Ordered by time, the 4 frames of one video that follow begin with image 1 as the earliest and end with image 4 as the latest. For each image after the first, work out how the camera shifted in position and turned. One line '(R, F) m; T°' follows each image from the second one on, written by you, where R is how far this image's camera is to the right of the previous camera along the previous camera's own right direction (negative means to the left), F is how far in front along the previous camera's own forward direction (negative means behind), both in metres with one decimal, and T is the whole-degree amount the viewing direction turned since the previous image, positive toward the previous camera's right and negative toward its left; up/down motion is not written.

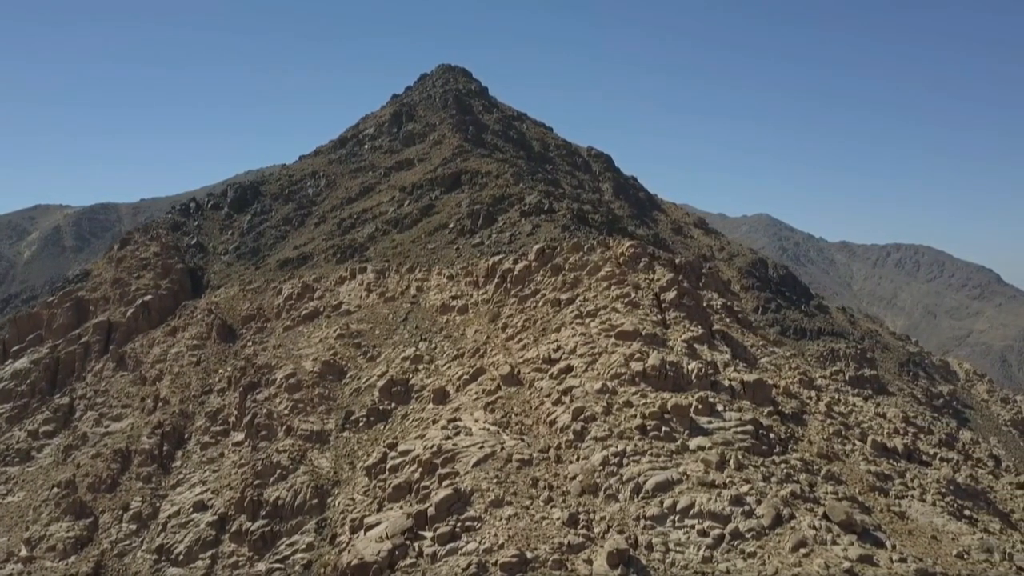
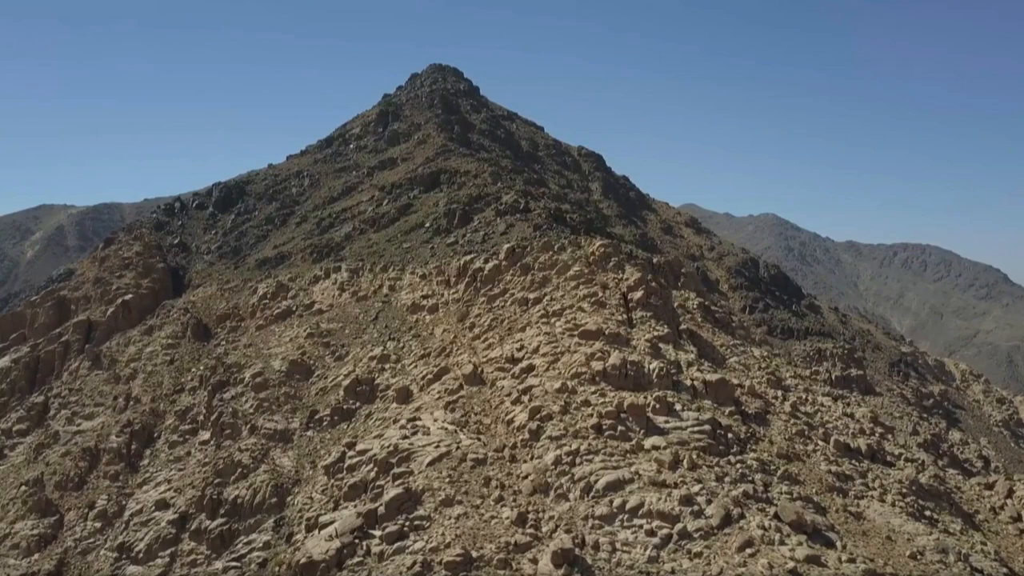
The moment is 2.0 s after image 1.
(+1.4, 0.0) m; -1°
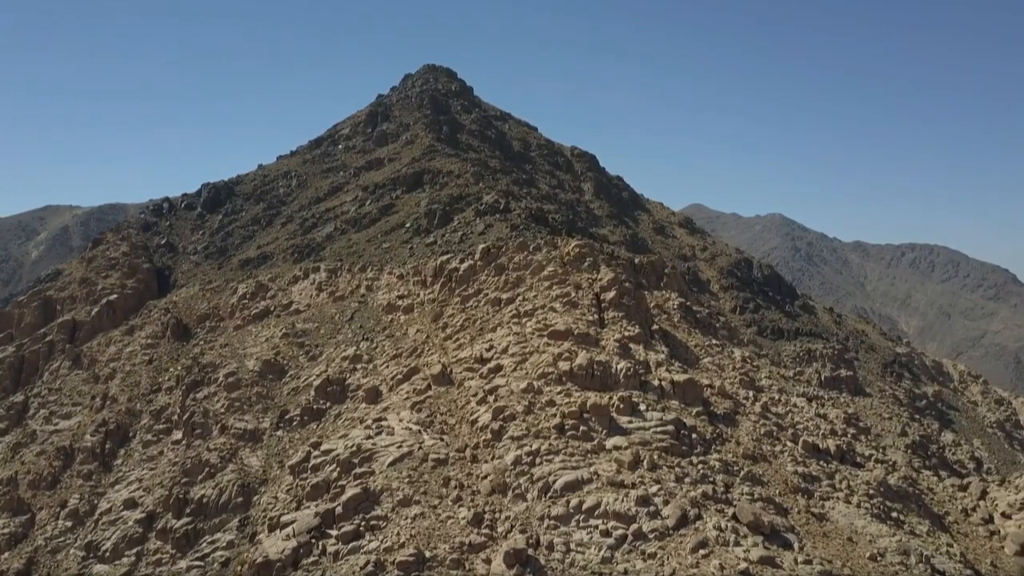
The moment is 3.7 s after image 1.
(+1.2, 0.0) m; -1°
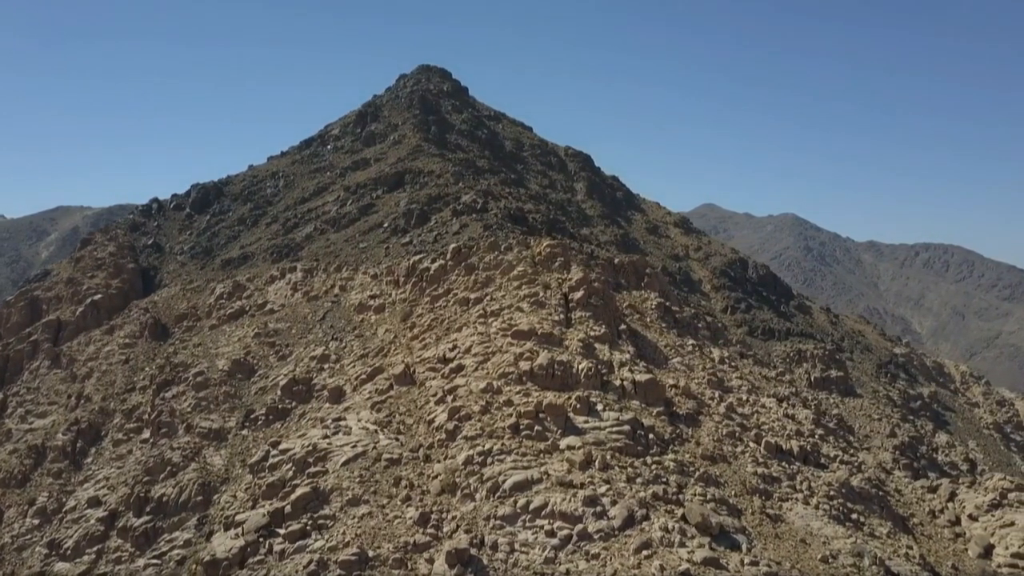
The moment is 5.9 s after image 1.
(+1.6, +0.1) m; -1°
